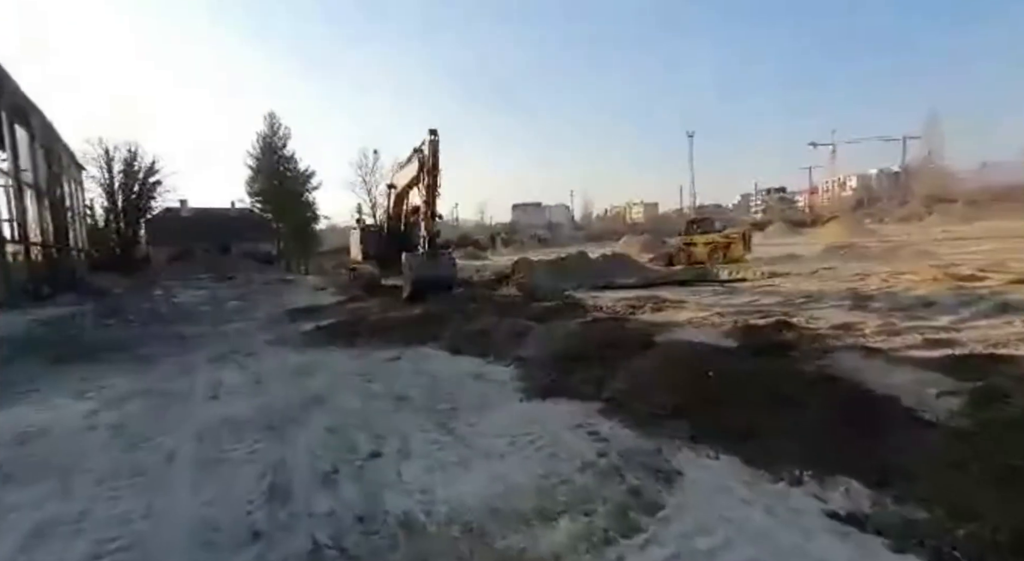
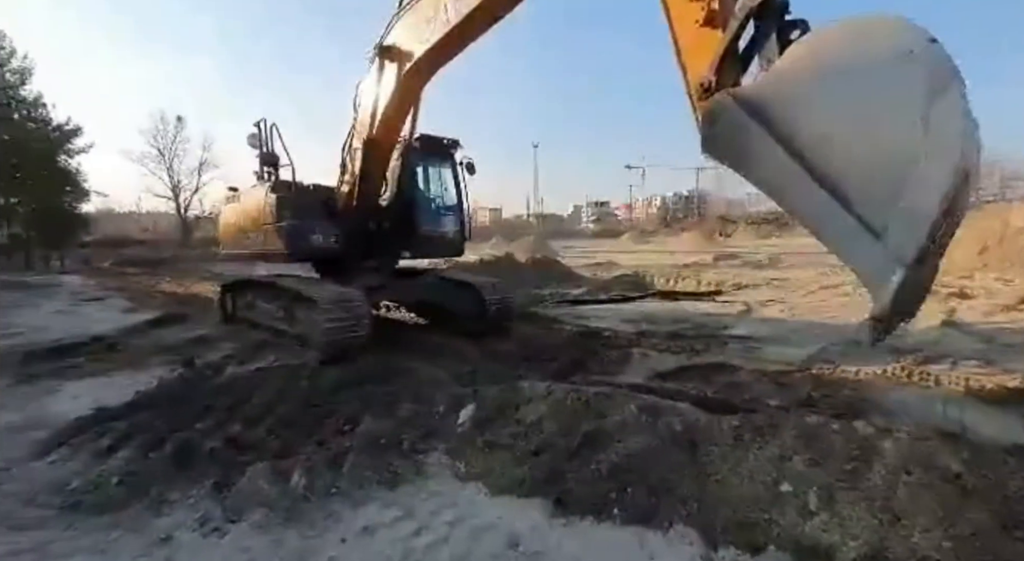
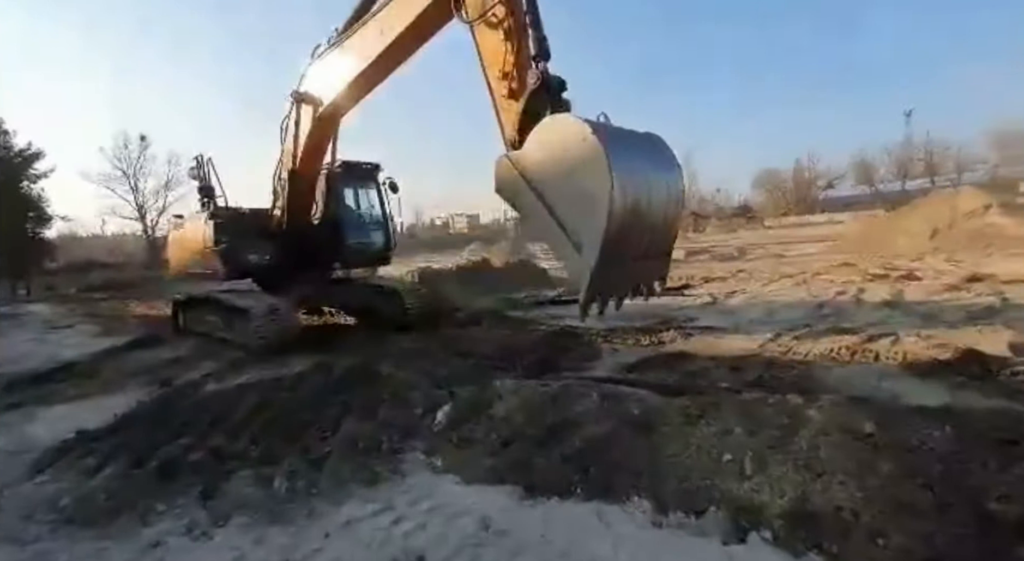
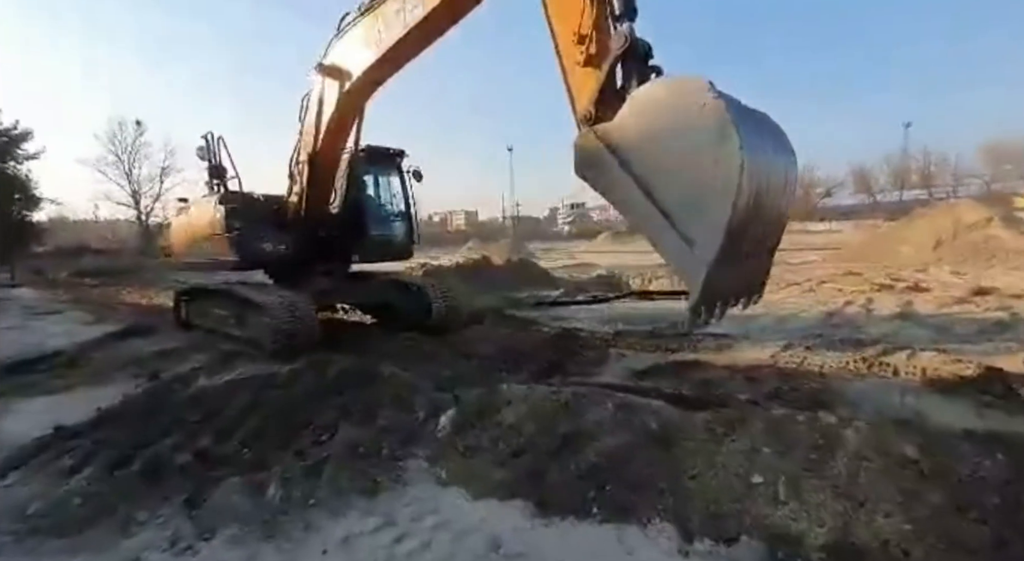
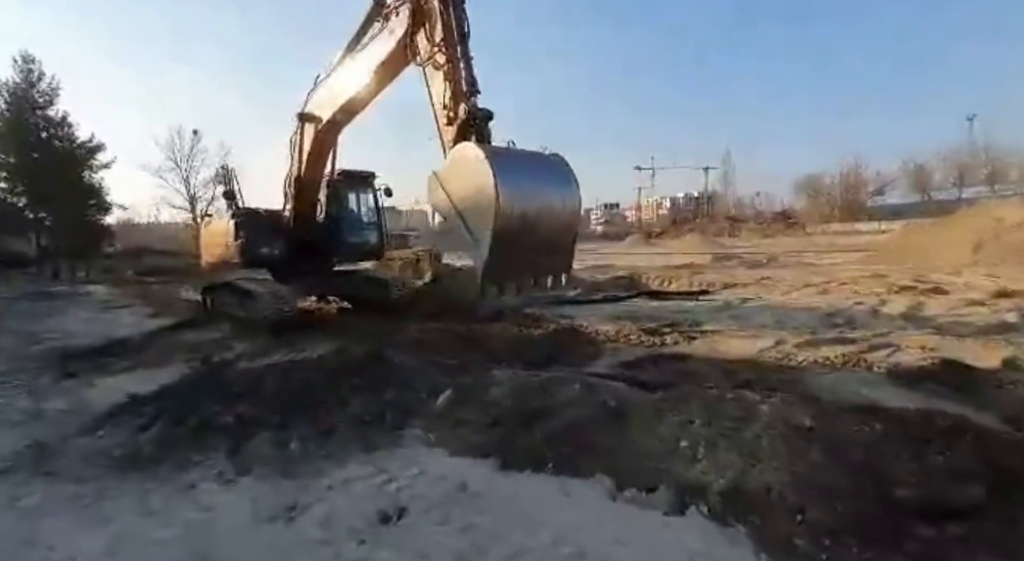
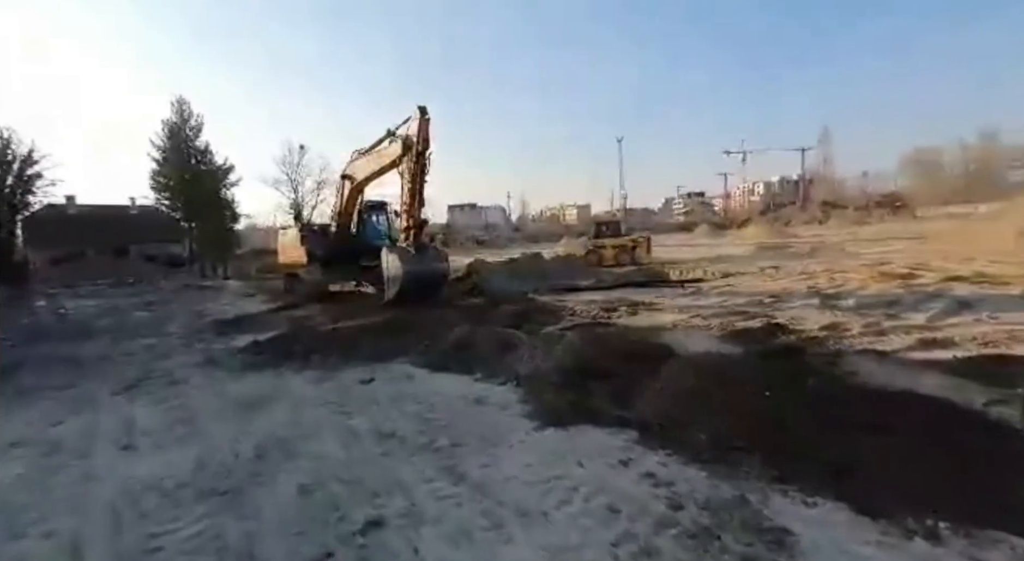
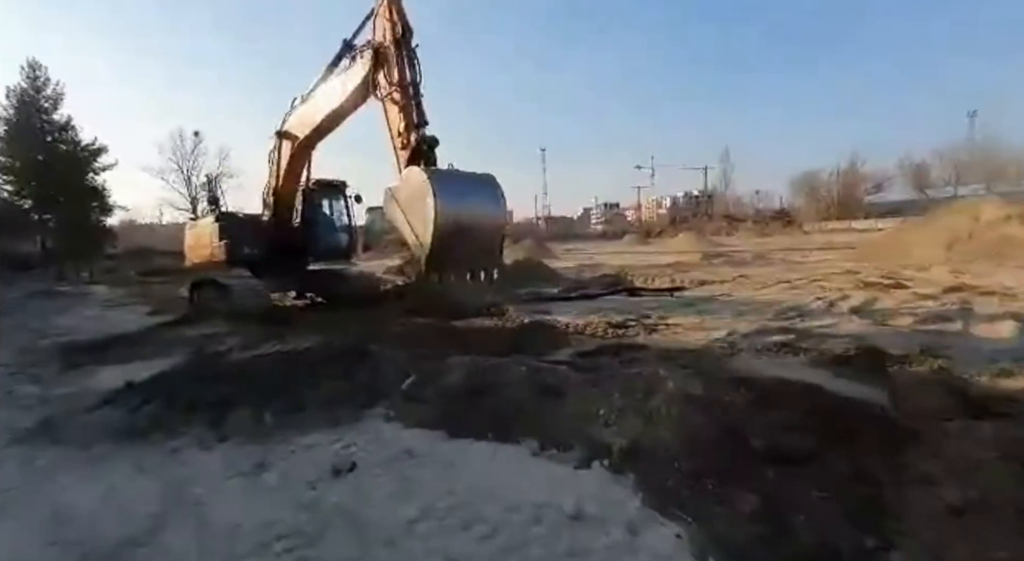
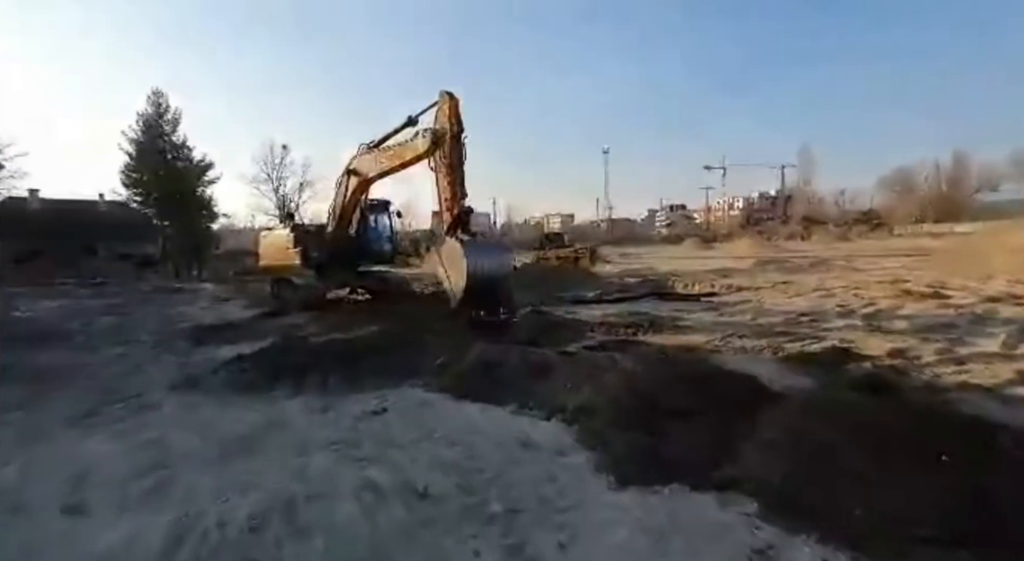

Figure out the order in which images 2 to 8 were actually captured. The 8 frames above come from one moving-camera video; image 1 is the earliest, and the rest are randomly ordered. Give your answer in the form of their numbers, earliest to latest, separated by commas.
6, 8, 7, 5, 3, 4, 2
